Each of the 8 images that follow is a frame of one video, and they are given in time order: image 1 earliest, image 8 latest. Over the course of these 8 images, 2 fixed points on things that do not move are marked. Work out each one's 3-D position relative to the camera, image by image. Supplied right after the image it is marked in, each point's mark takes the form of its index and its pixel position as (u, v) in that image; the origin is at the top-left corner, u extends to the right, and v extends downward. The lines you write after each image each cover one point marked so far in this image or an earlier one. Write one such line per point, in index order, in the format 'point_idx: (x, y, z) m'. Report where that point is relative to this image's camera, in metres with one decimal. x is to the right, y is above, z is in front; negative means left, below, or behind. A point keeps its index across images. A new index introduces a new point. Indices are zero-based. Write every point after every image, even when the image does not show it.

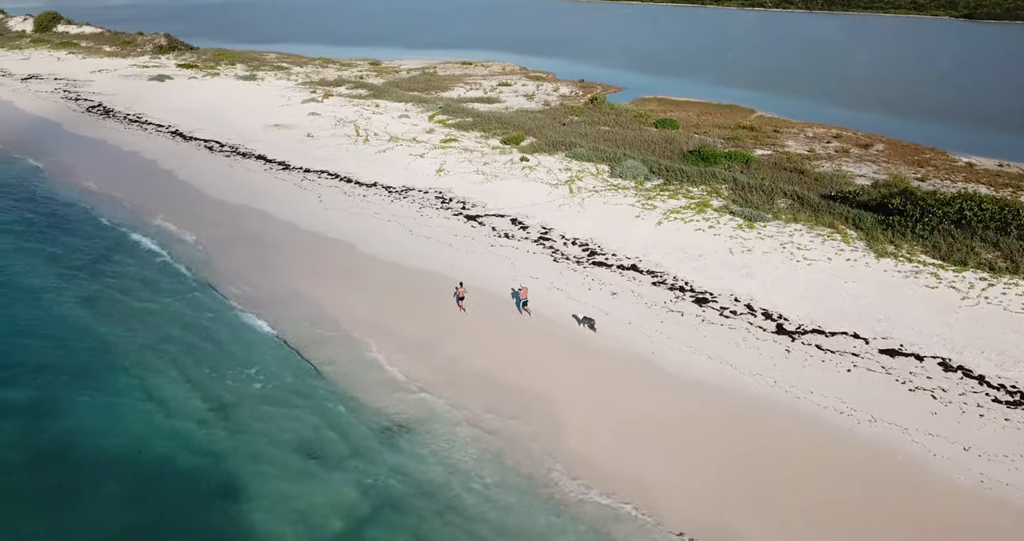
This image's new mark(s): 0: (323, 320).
0: (-4.4, -1.2, +18.5) m
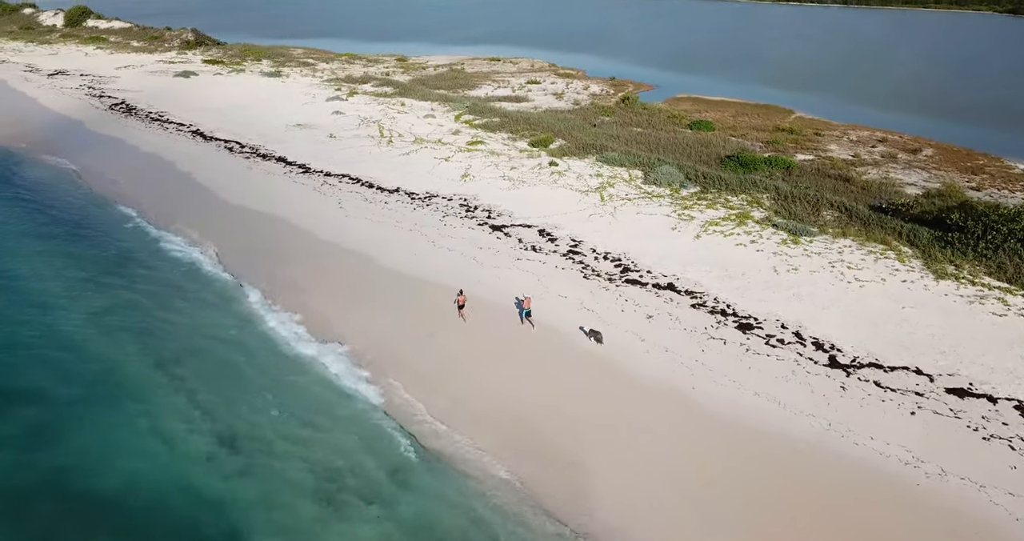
0: (-3.8, -1.6, +17.4) m
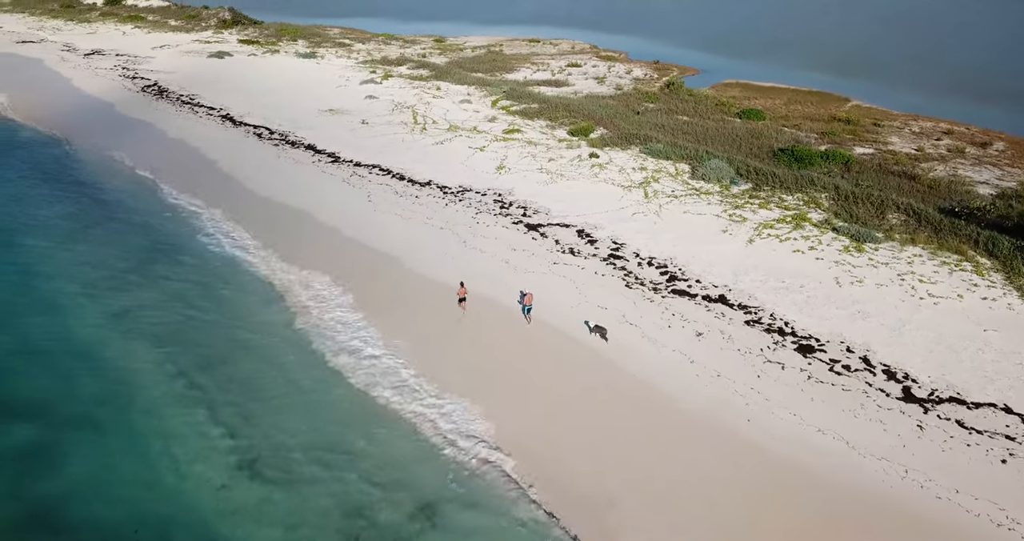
0: (-3.0, -1.7, +16.2) m
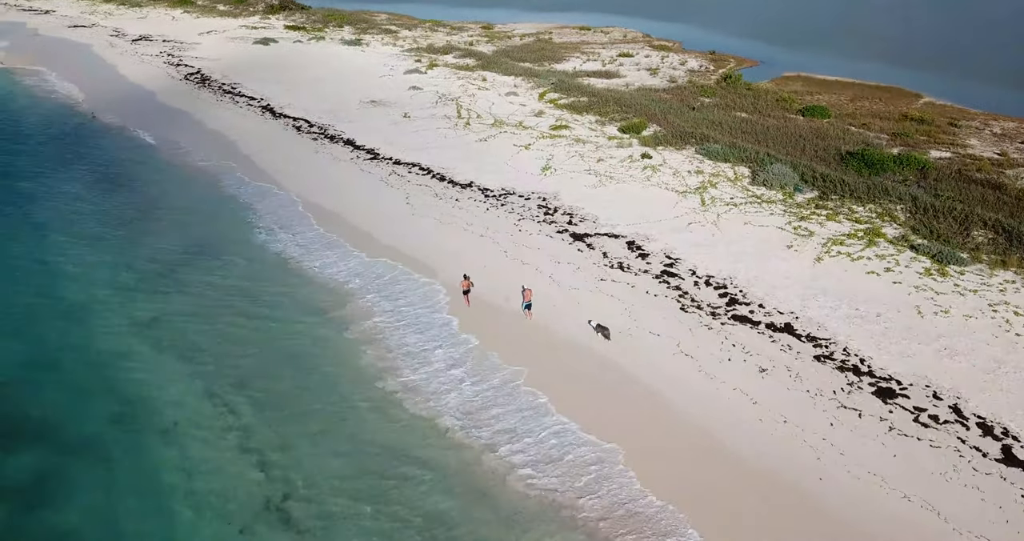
0: (-2.2, -2.1, +15.0) m
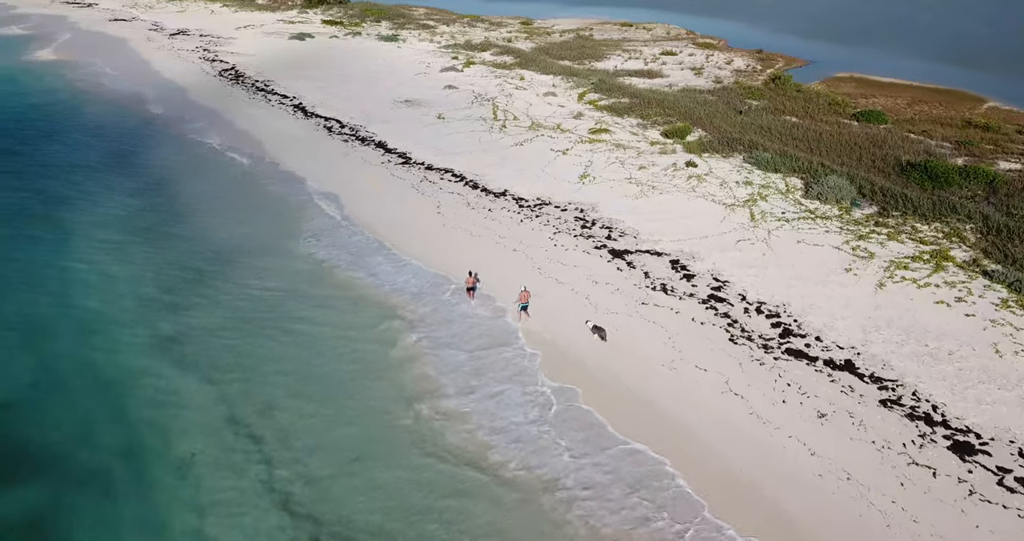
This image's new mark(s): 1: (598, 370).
0: (-1.7, -2.5, +13.9) m
1: (+1.6, -1.9, +14.5) m
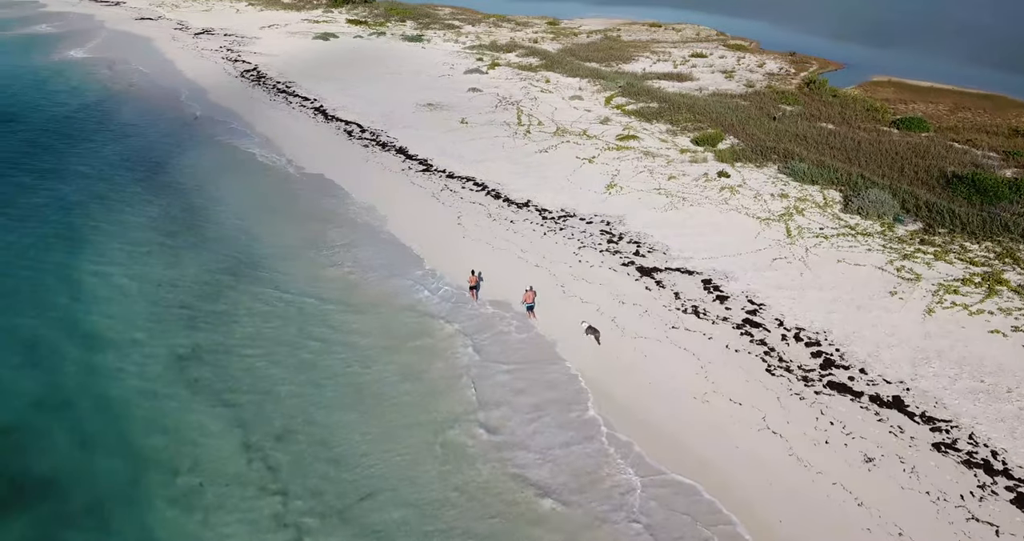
0: (-1.3, -2.9, +13.1) m
1: (+2.0, -2.3, +13.6) m
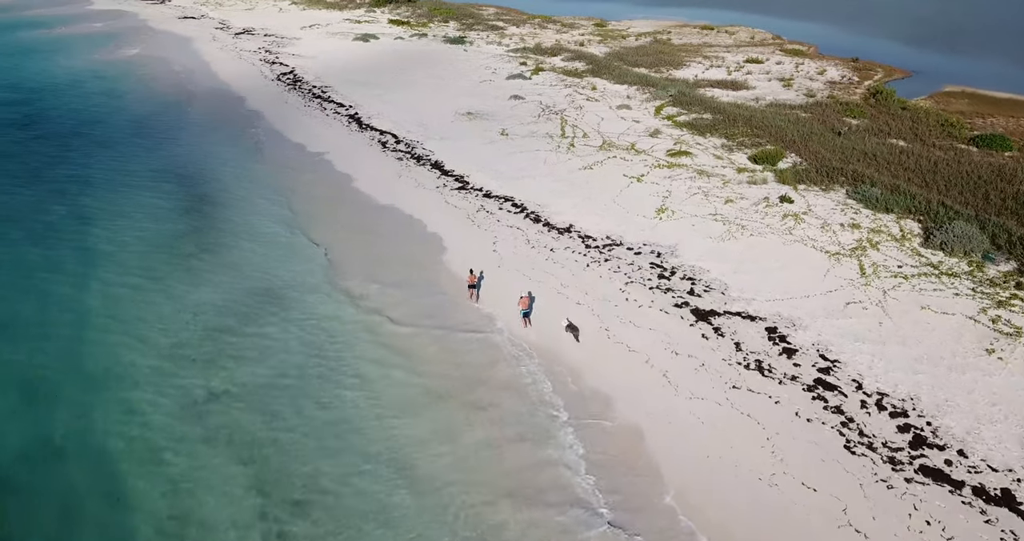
0: (-0.8, -3.7, +11.4) m
1: (+2.5, -3.2, +11.8) m
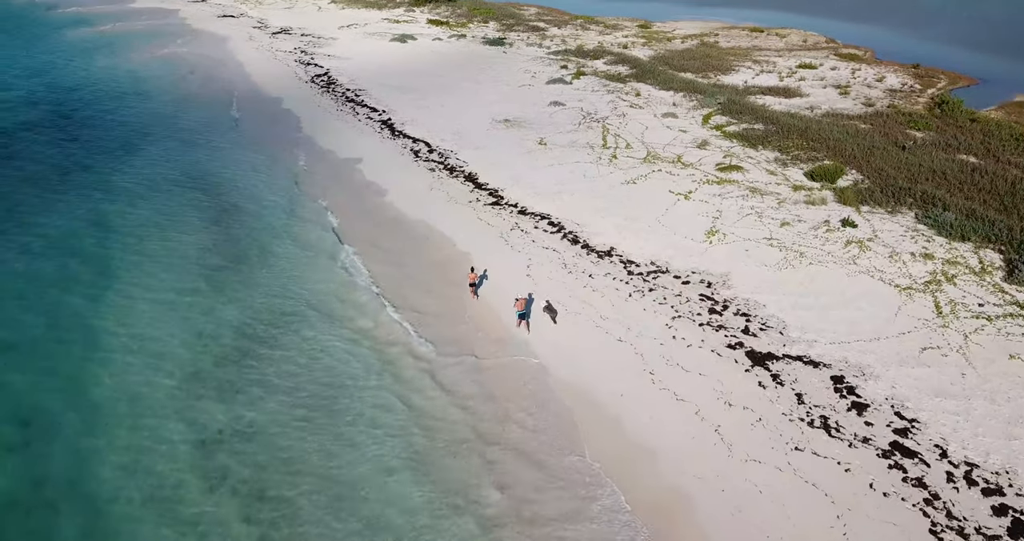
0: (-0.4, -4.3, +10.0) m
1: (+2.9, -3.9, +10.2) m
